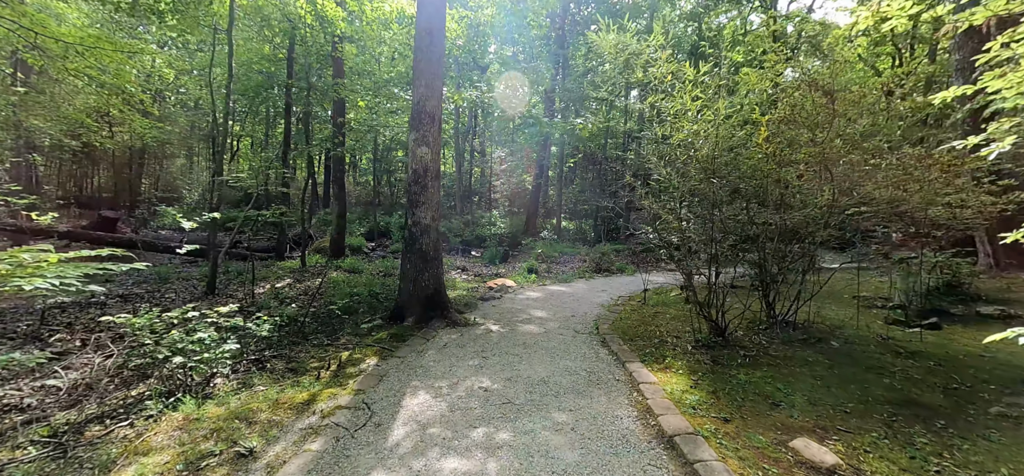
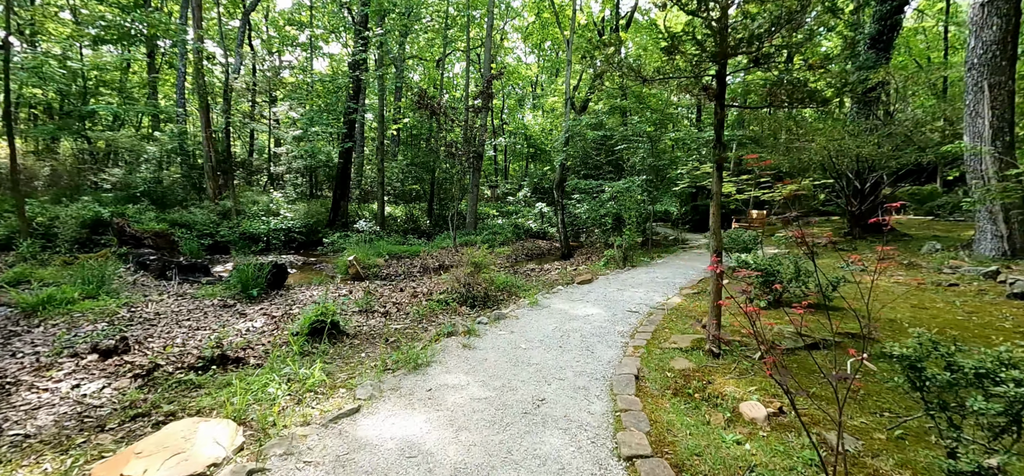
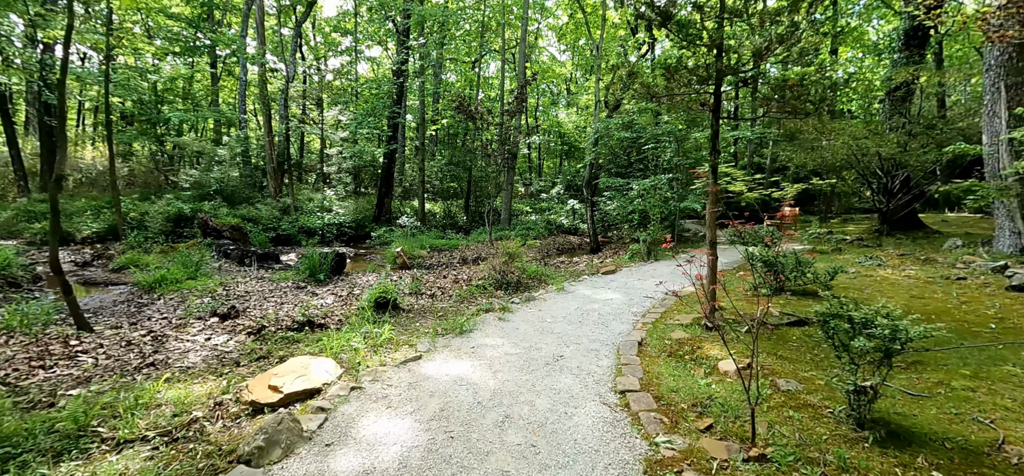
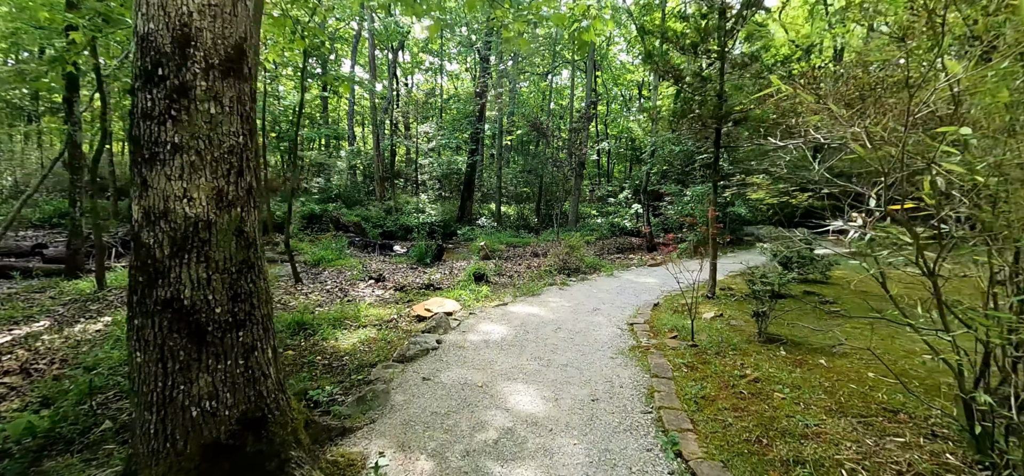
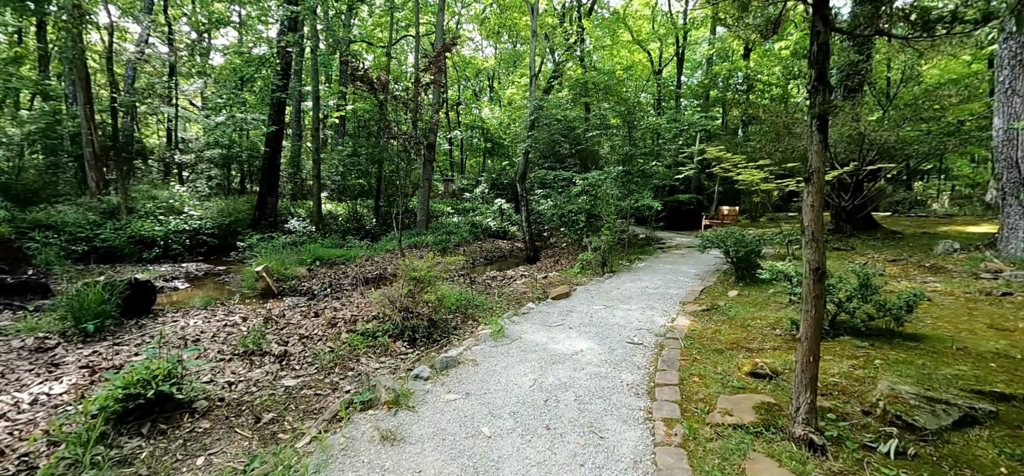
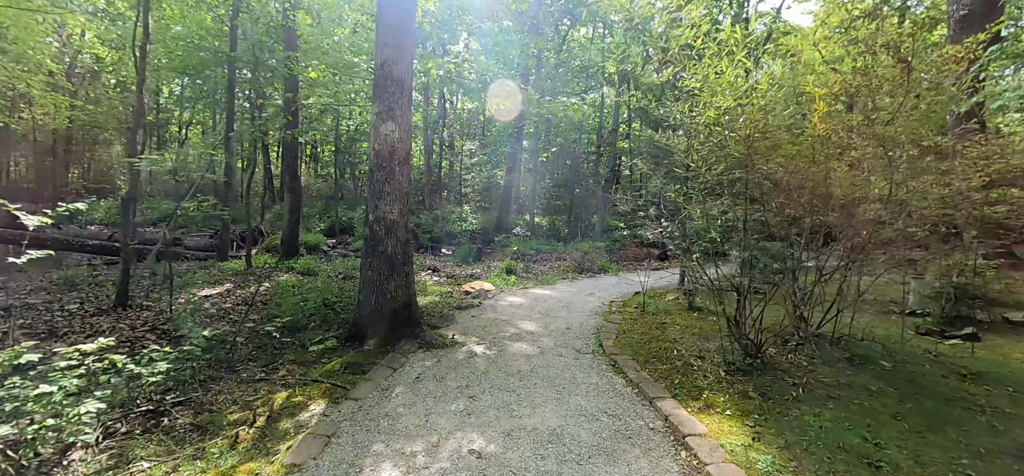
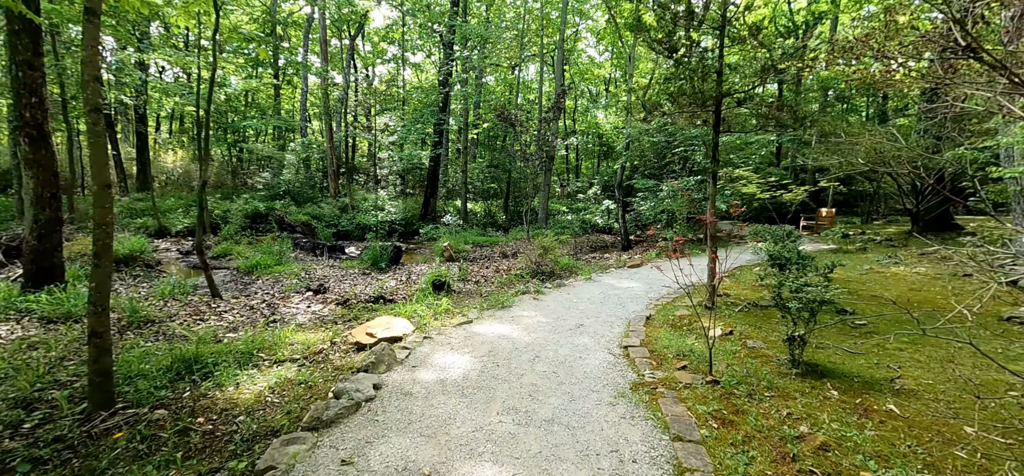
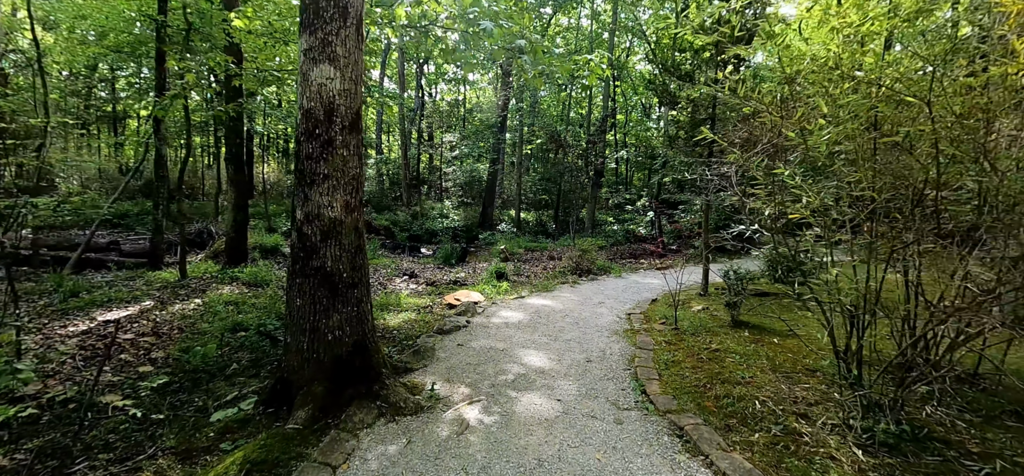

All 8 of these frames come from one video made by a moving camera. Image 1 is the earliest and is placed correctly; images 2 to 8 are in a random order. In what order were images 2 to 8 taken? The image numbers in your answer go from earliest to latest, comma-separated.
6, 8, 4, 7, 3, 2, 5
